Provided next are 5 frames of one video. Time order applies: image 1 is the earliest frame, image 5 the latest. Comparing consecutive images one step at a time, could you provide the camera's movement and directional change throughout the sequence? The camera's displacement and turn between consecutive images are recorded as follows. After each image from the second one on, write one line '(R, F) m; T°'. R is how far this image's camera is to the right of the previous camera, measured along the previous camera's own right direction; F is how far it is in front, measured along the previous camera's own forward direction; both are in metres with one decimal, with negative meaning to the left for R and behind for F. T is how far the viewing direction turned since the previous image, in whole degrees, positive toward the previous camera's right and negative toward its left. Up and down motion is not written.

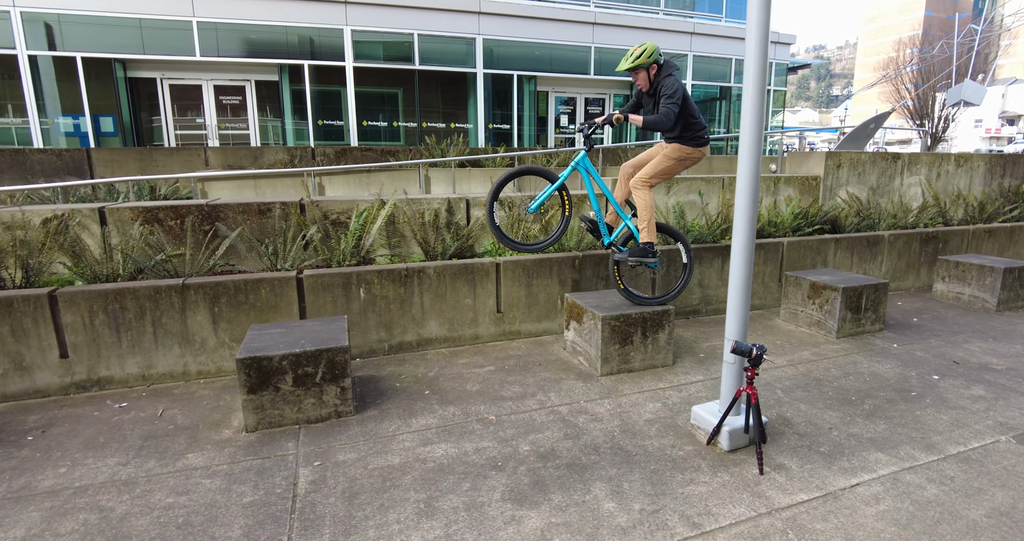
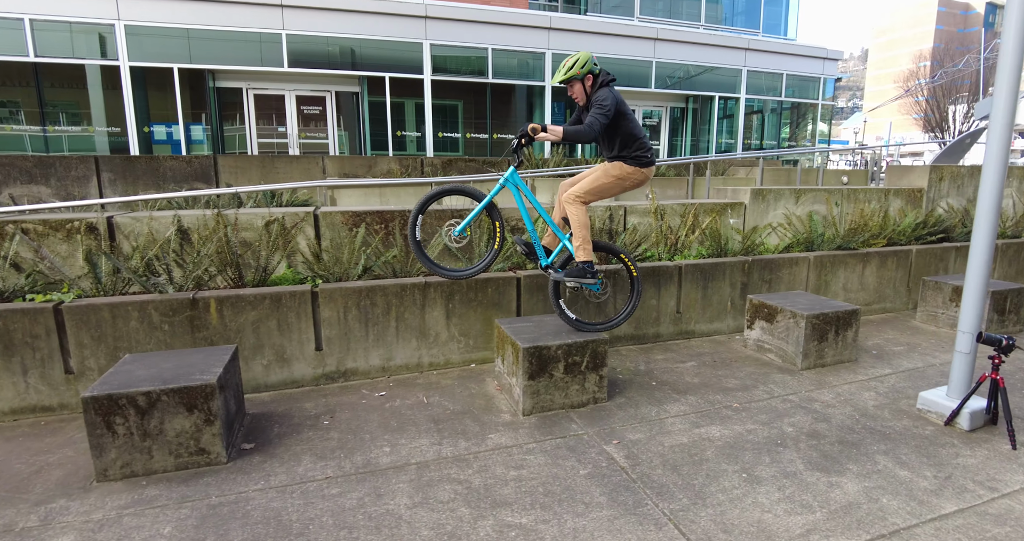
(-1.8, -0.4) m; +1°
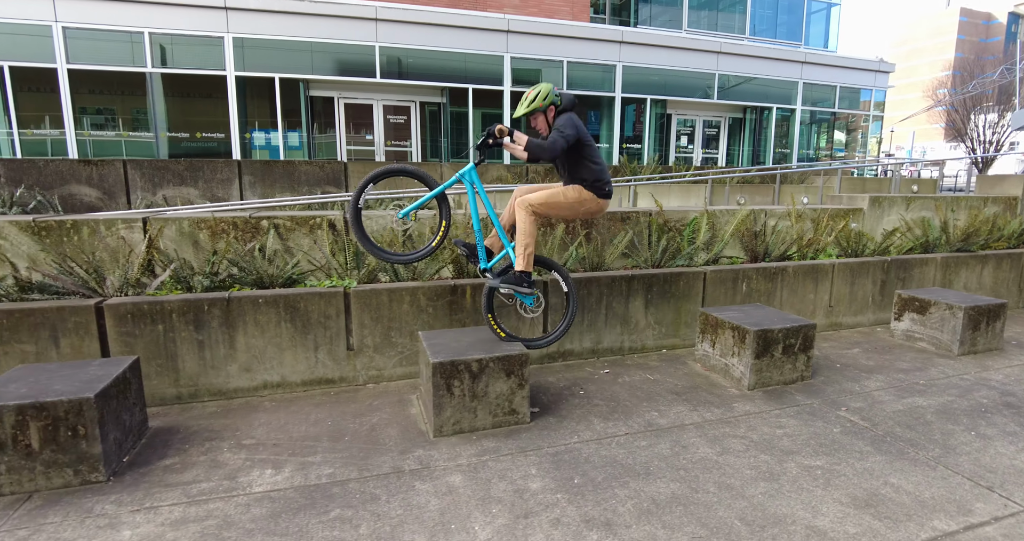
(-1.8, -0.6) m; 0°
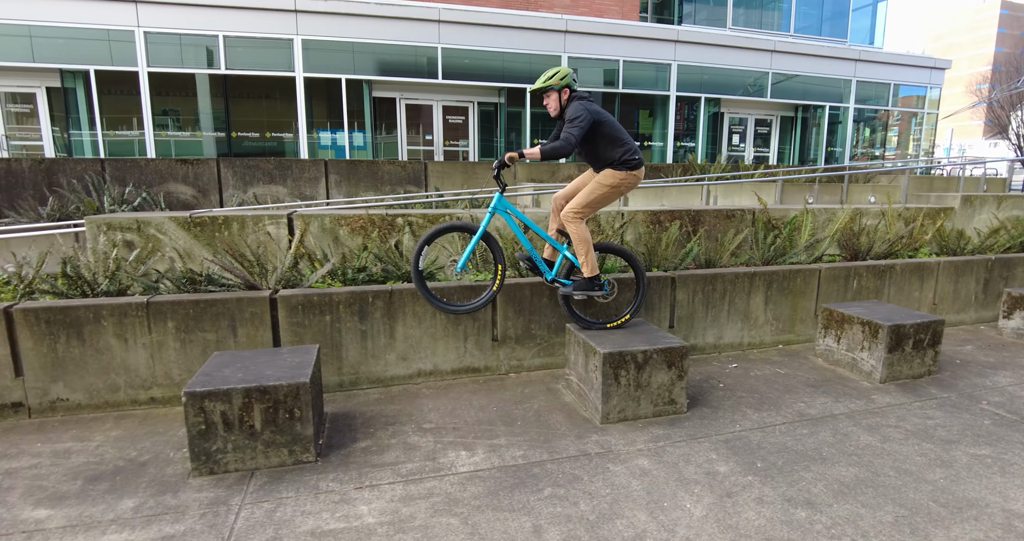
(-1.0, -0.2) m; -2°
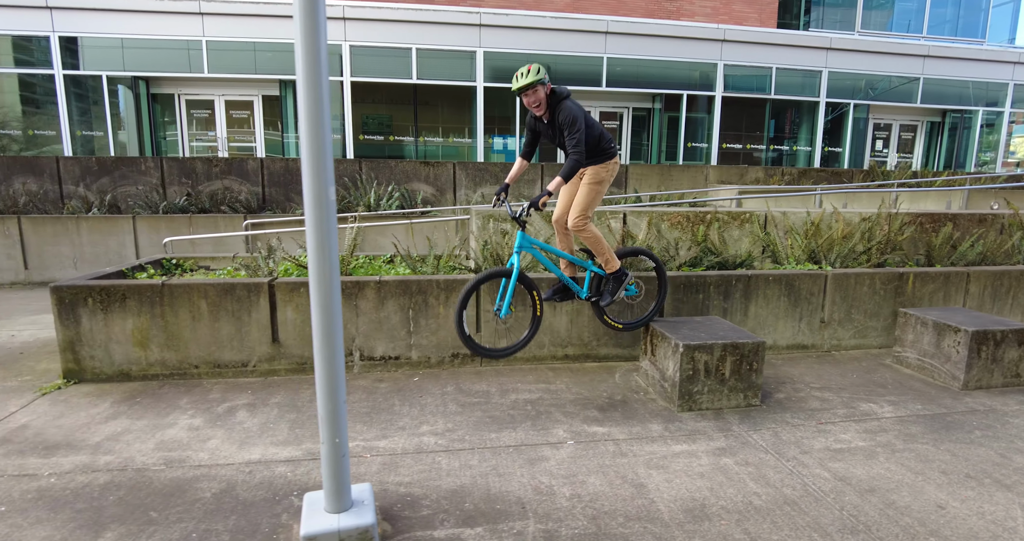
(-2.8, -1.1) m; -5°
